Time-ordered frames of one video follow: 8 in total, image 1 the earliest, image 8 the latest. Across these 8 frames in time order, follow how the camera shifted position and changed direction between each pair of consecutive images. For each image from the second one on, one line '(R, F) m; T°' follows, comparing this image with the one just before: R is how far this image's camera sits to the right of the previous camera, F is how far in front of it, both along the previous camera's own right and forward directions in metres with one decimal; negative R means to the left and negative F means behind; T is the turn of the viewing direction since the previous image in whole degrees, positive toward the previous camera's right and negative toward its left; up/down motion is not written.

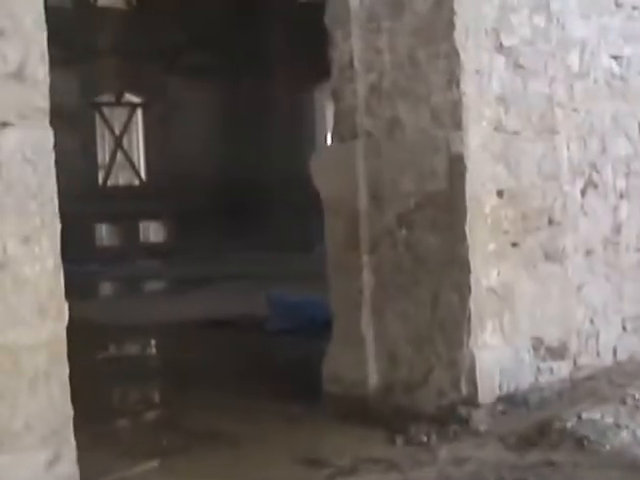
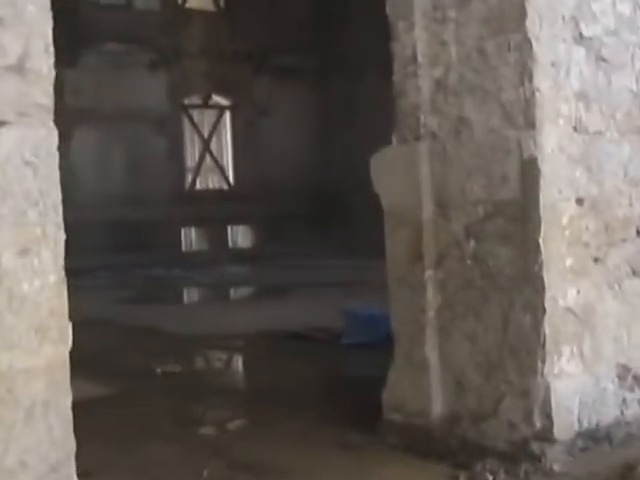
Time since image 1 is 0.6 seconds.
(+0.1, +0.3) m; -6°
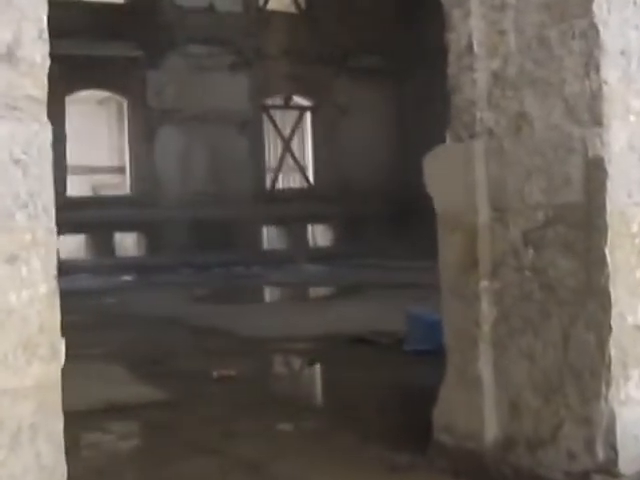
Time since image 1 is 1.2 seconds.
(+0.1, +0.2) m; -5°
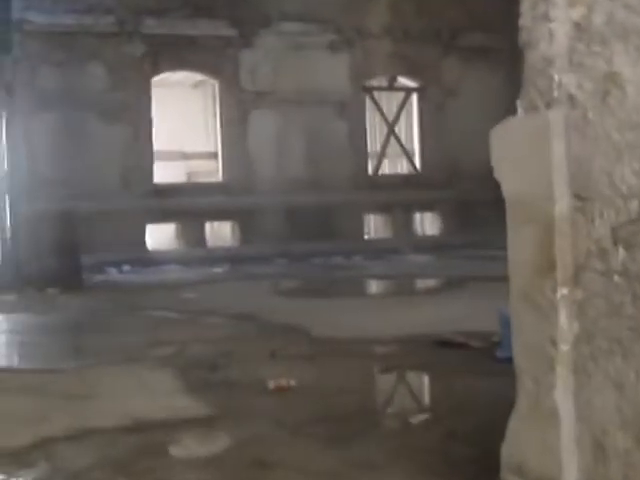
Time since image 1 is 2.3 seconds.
(+0.2, +0.5) m; -6°
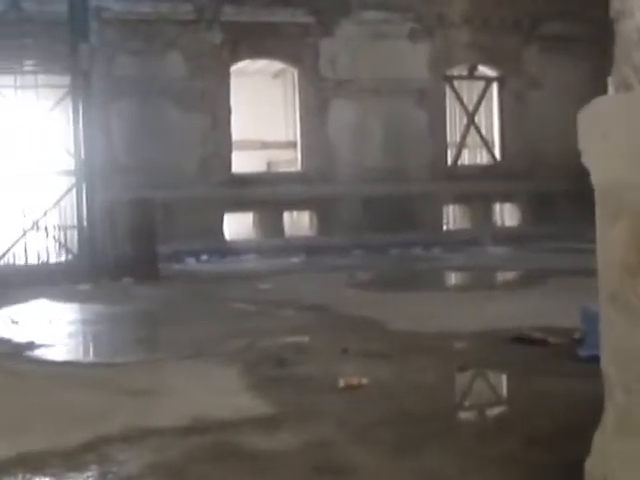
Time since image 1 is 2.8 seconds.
(0.0, +0.2) m; -5°
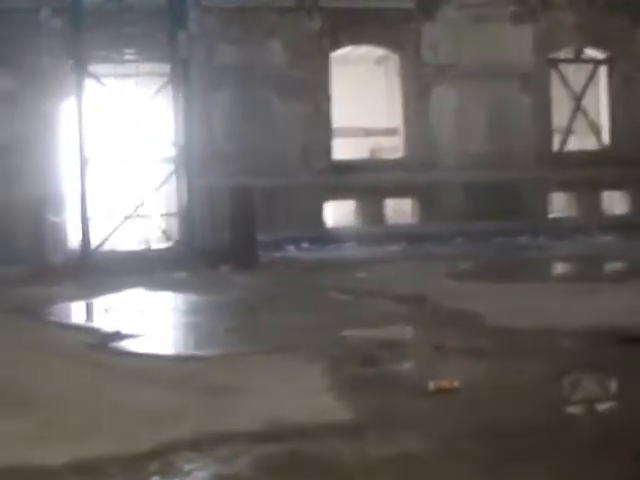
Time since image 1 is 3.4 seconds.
(+0.1, +0.1) m; -6°
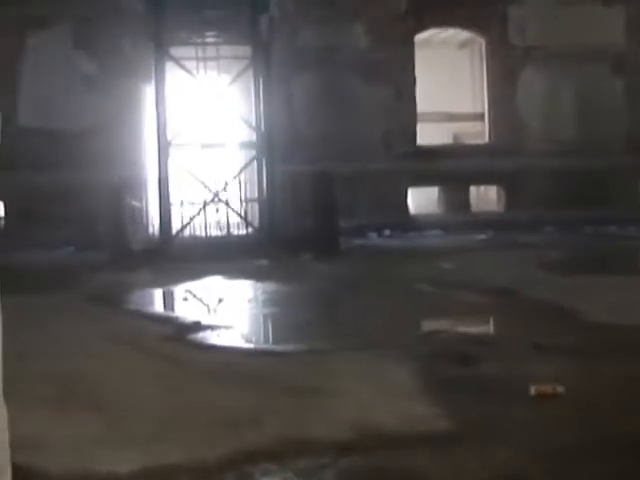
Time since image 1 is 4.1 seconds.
(0.0, +0.2) m; -5°
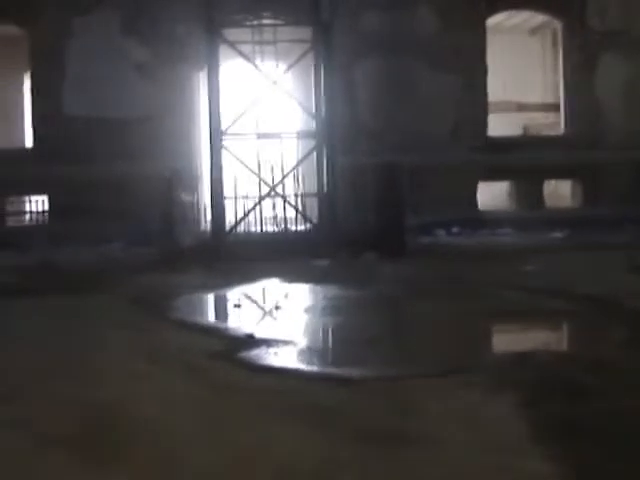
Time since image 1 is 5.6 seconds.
(0.0, +0.5) m; -3°
